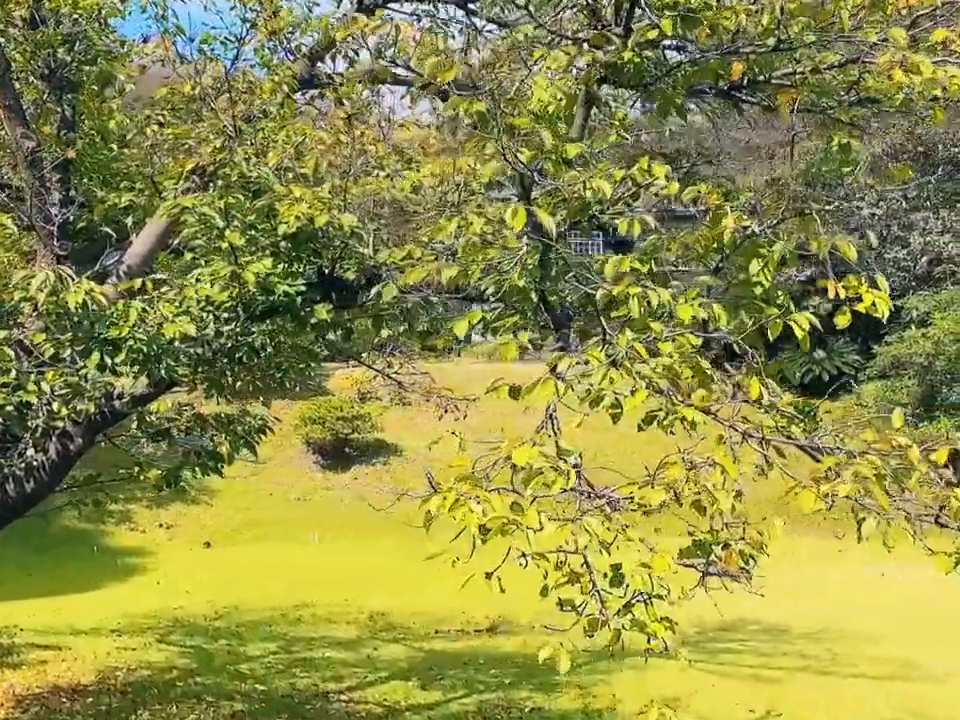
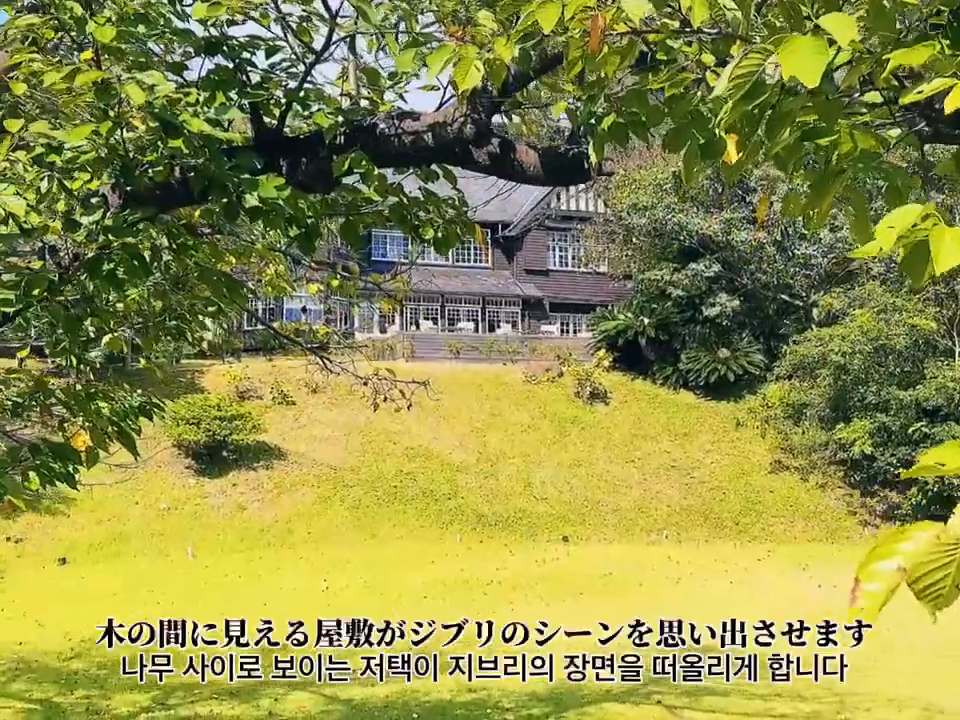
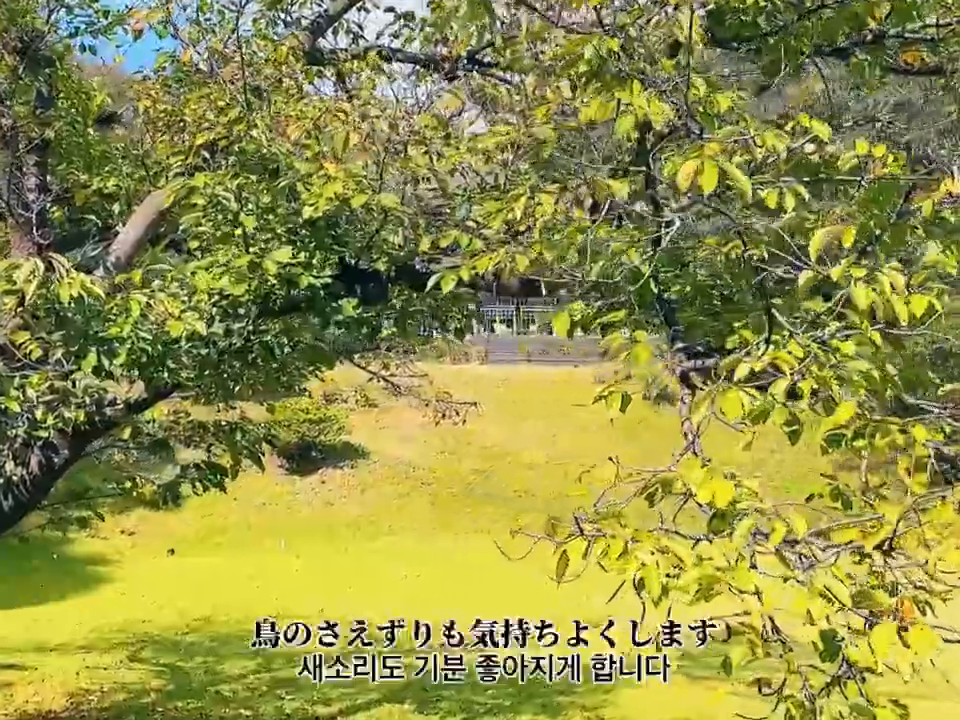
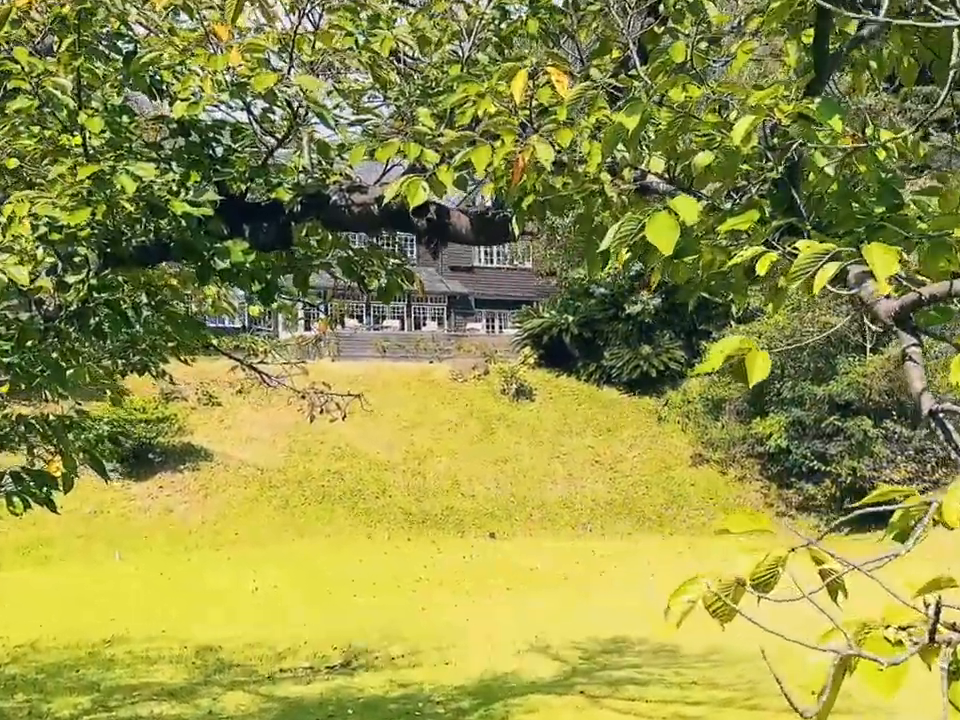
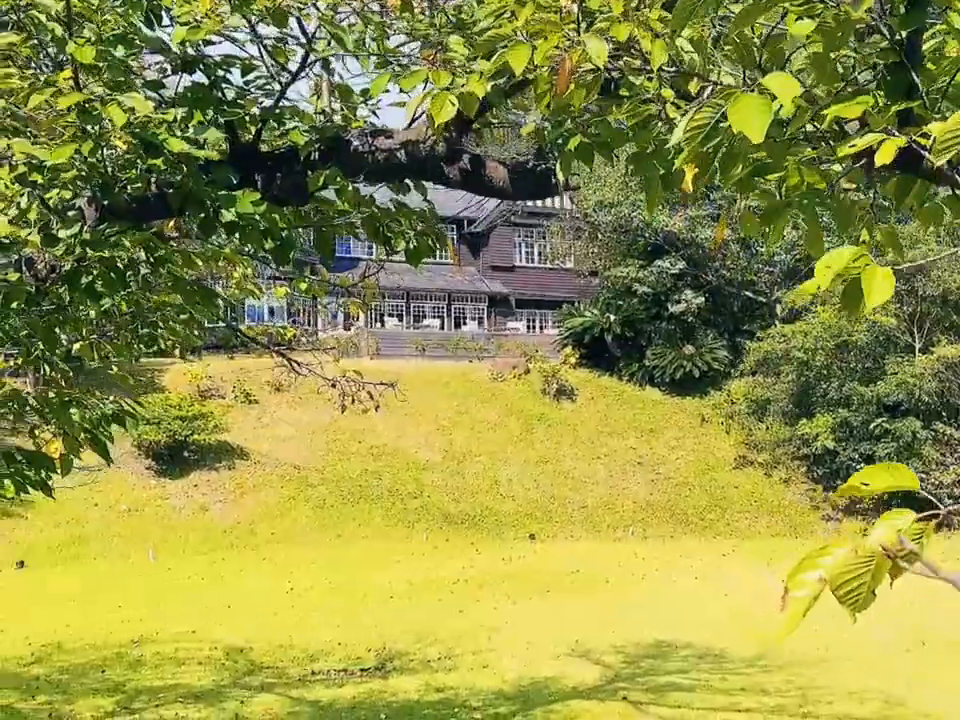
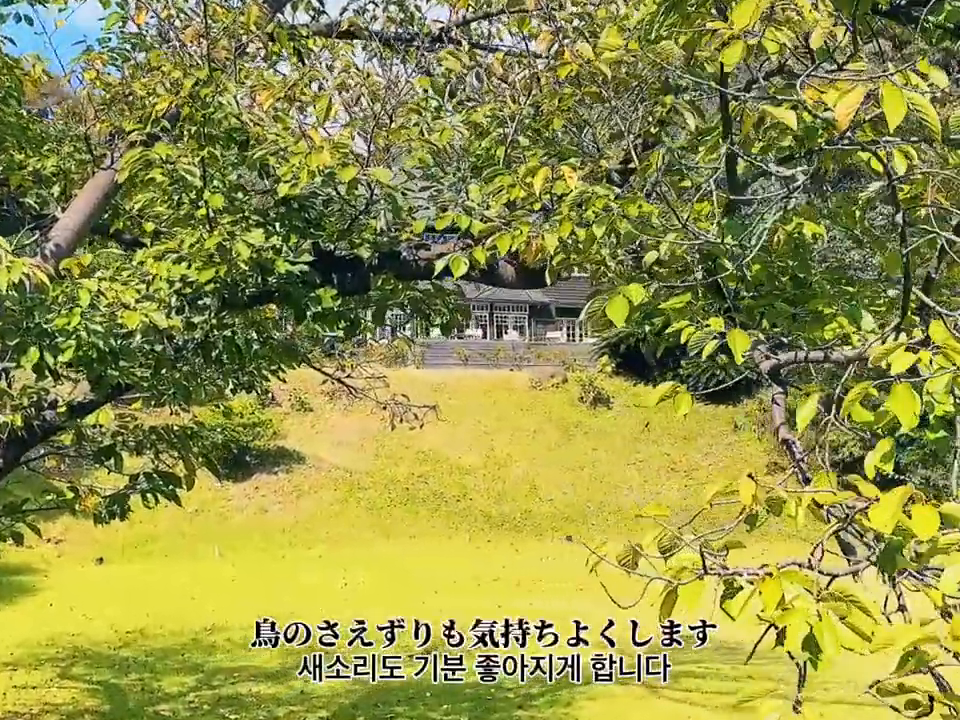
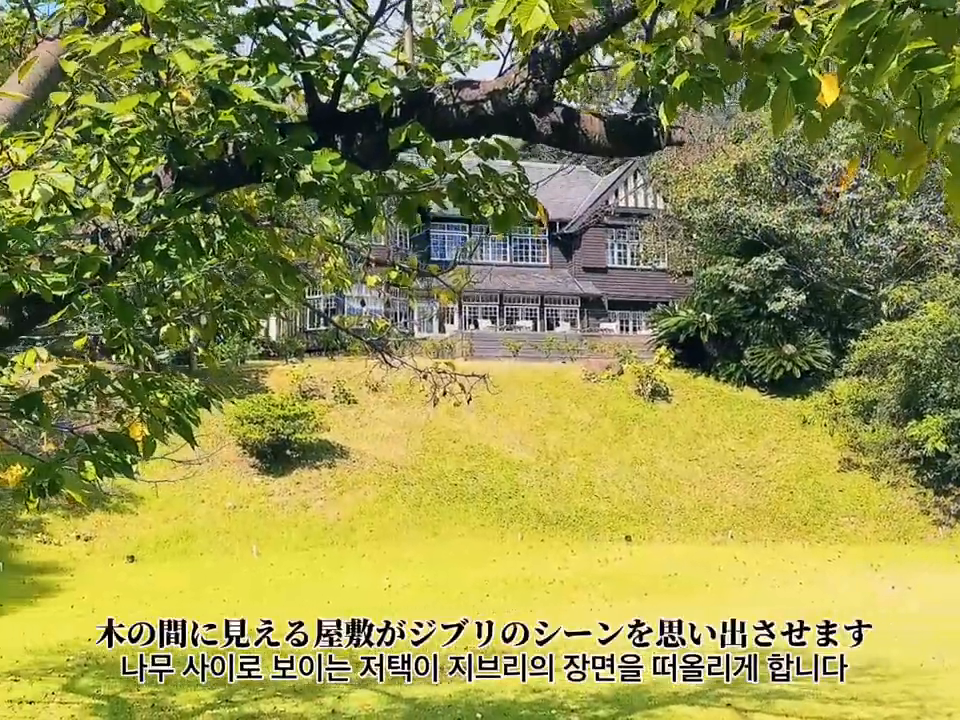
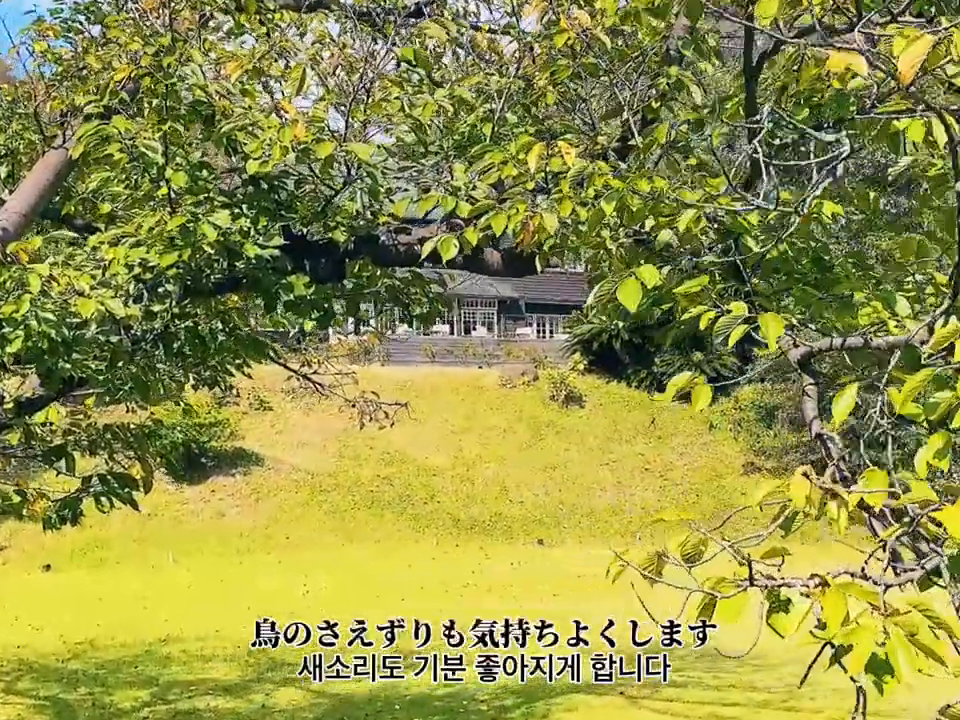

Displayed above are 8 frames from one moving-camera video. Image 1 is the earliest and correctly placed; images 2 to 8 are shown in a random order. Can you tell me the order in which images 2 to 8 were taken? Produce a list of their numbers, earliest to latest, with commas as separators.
3, 6, 8, 4, 5, 2, 7
